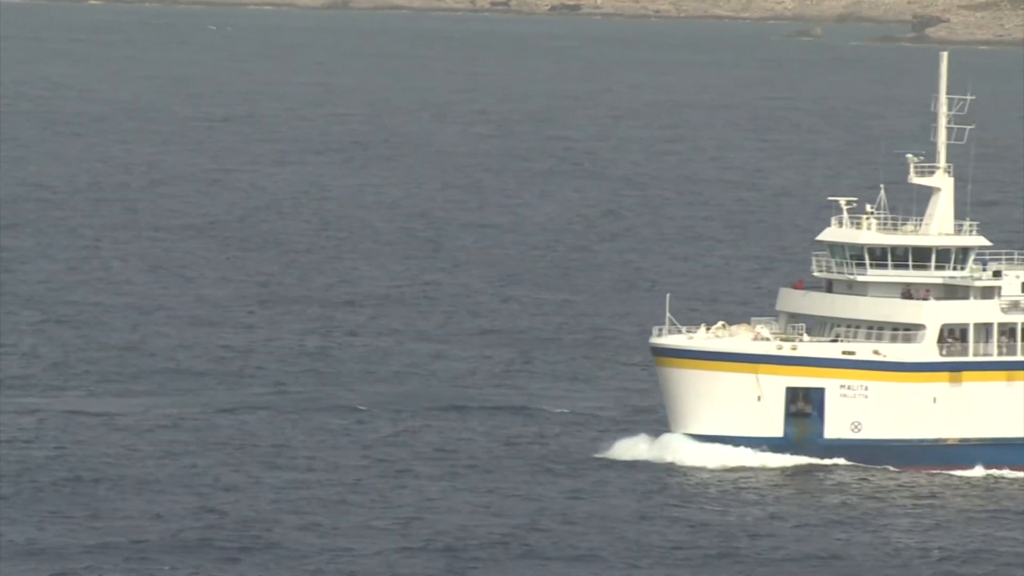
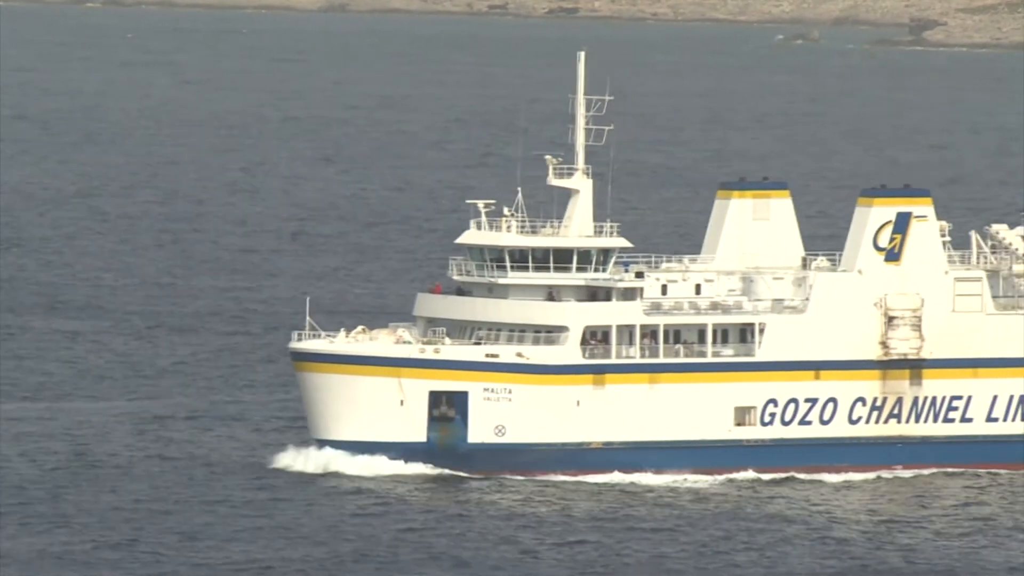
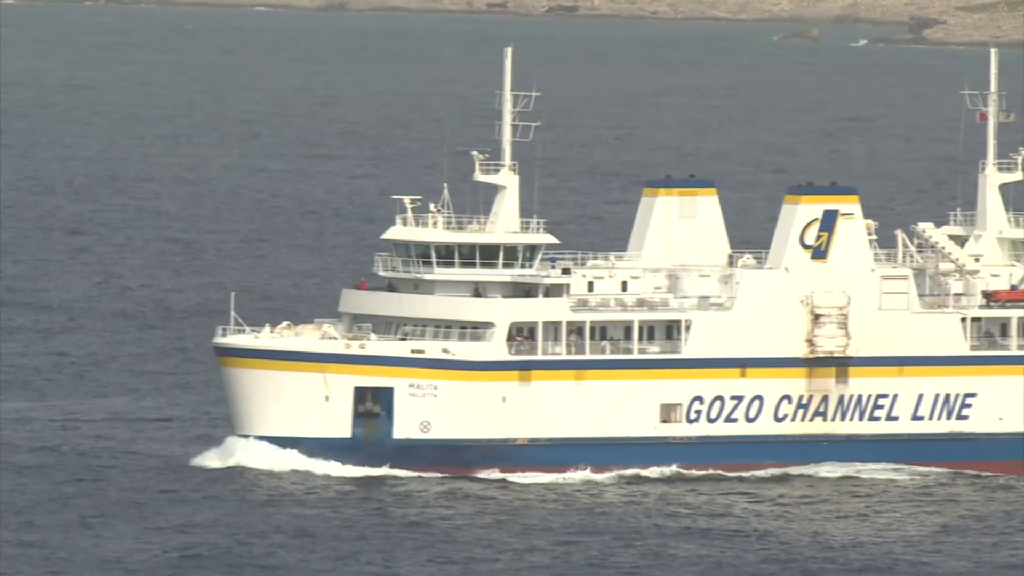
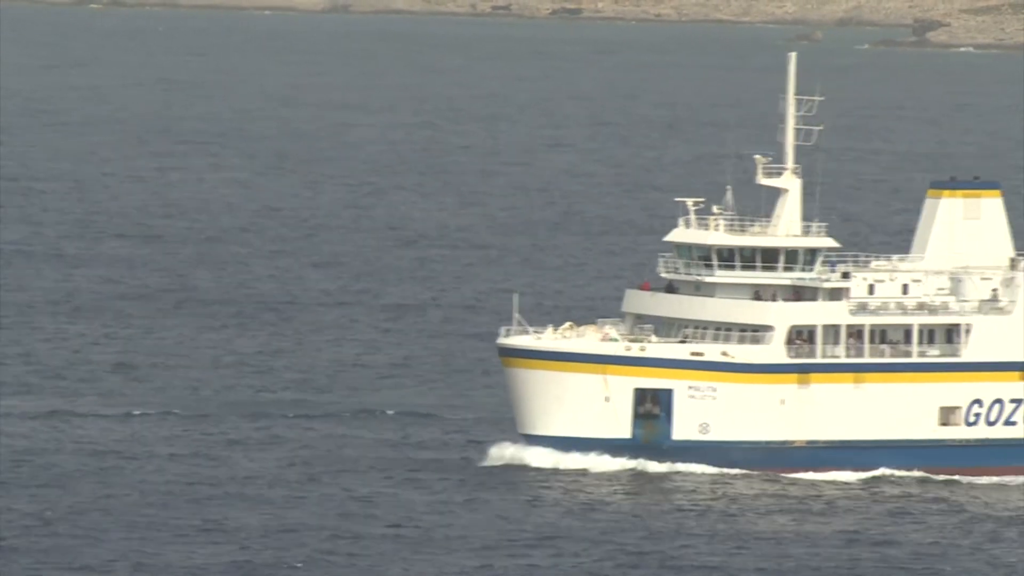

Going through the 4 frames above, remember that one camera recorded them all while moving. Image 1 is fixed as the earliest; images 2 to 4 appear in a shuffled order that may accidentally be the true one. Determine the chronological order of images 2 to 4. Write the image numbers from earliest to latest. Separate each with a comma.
4, 2, 3
